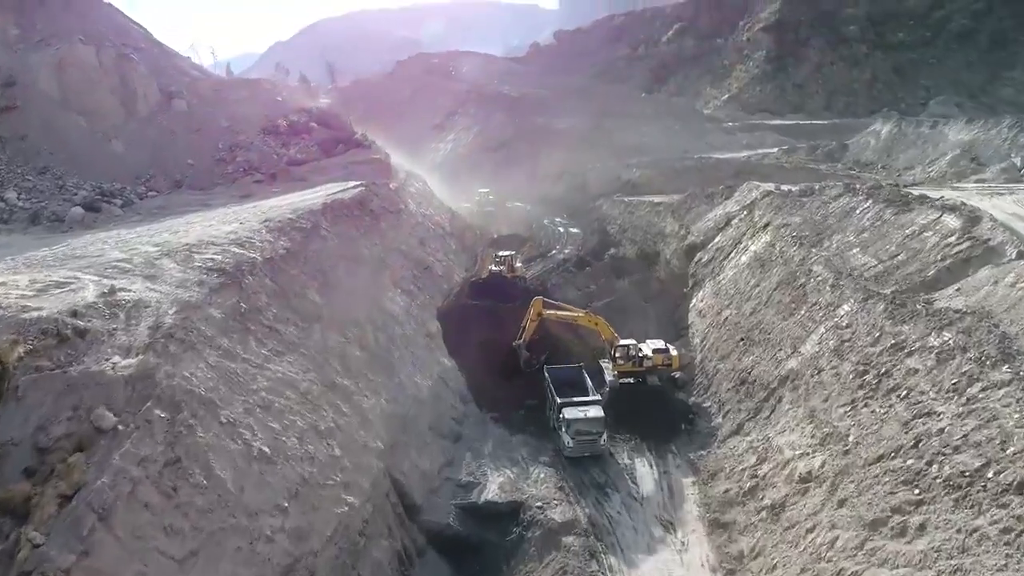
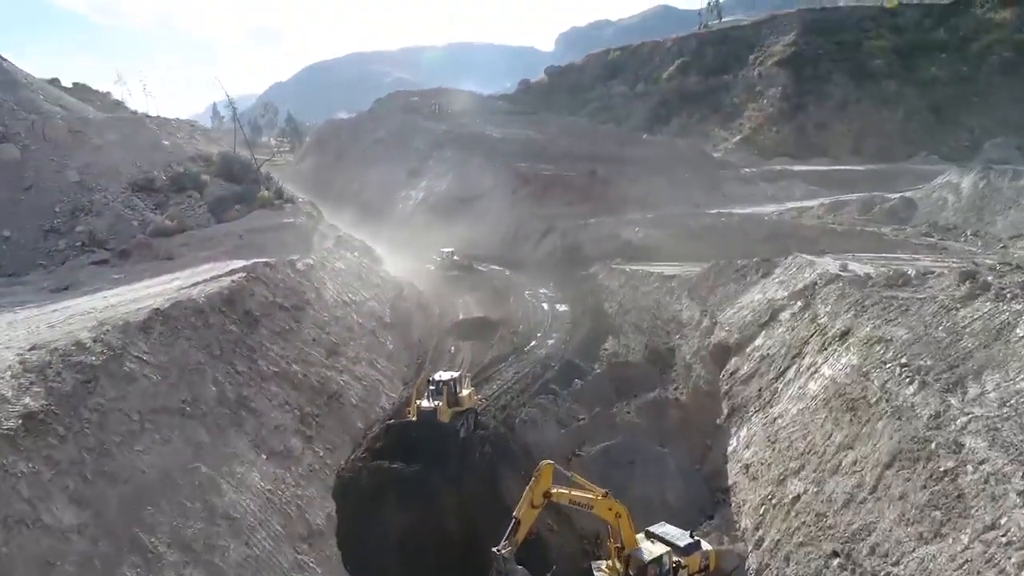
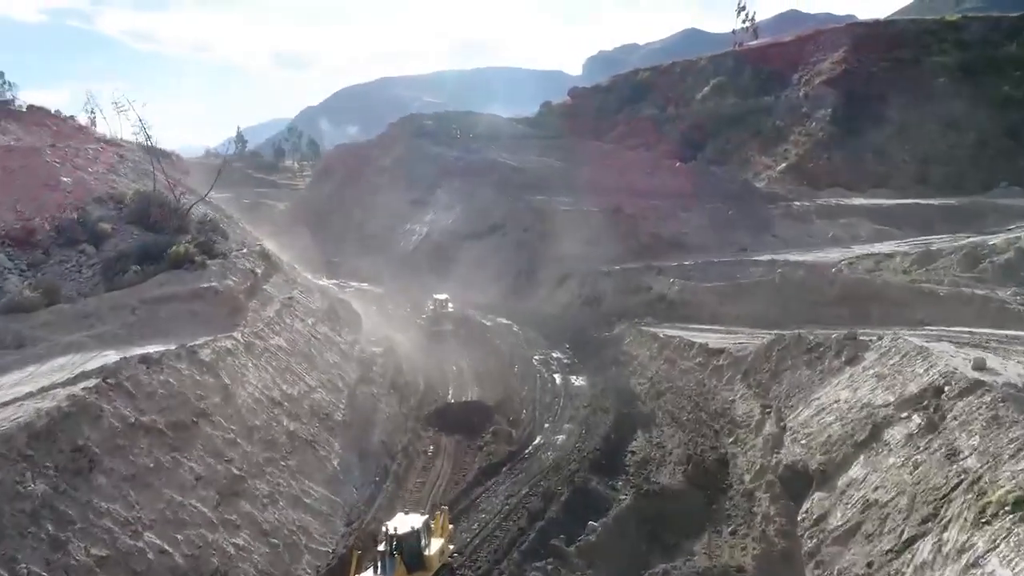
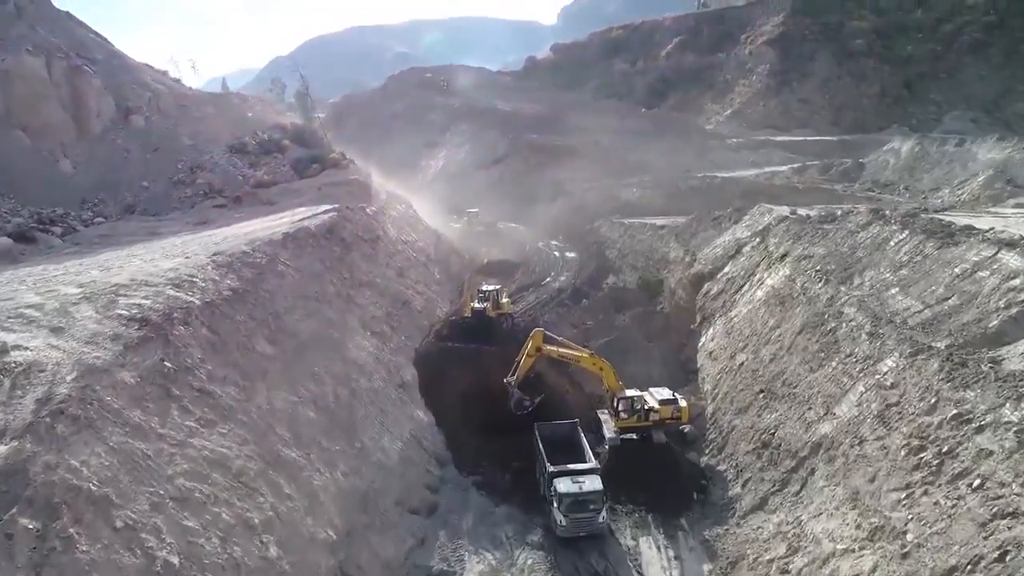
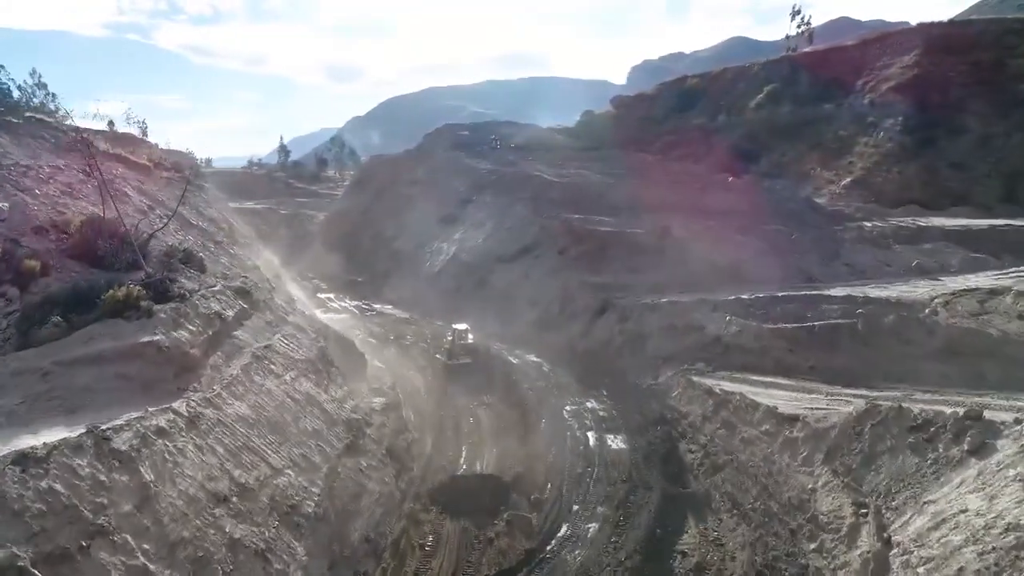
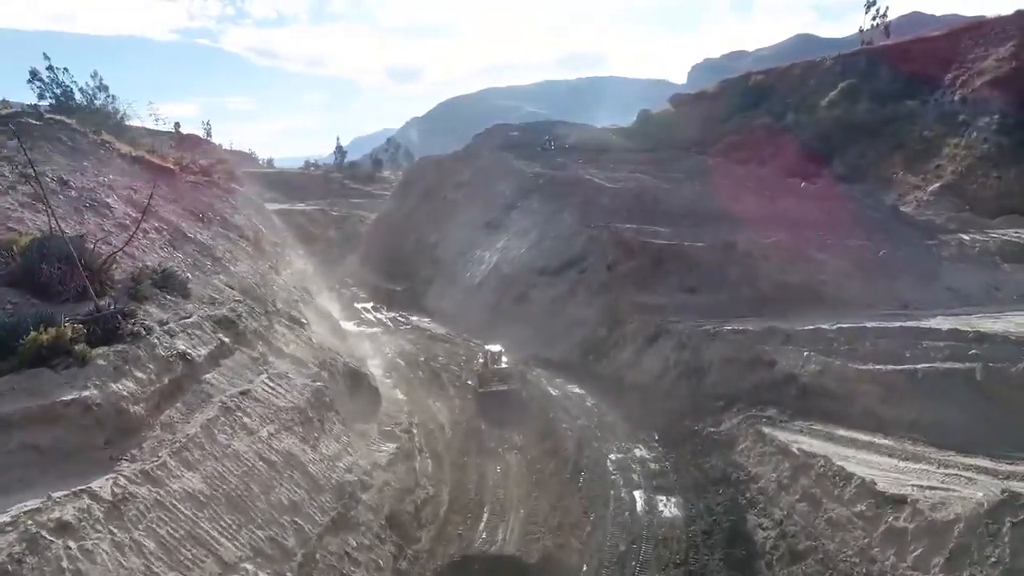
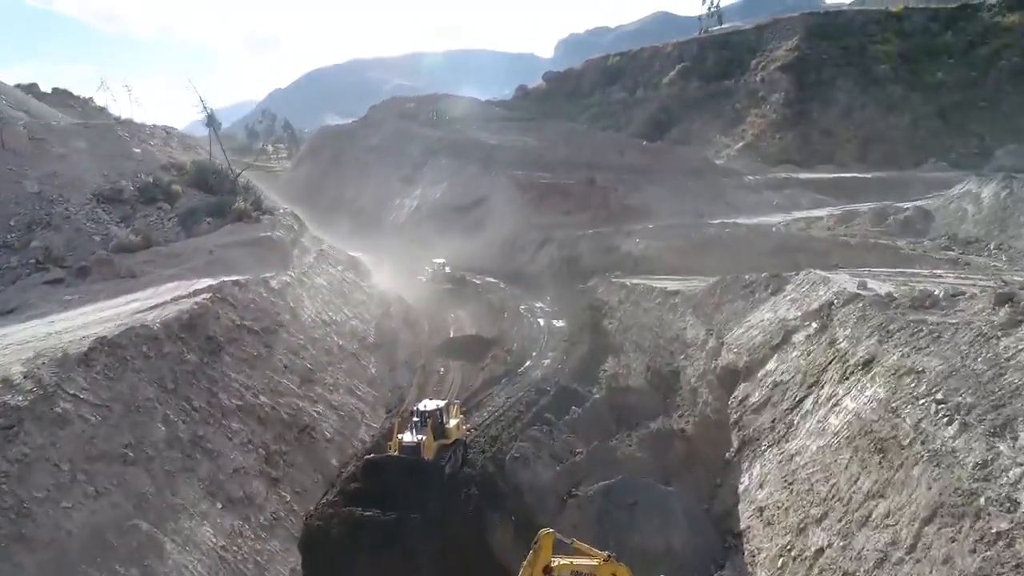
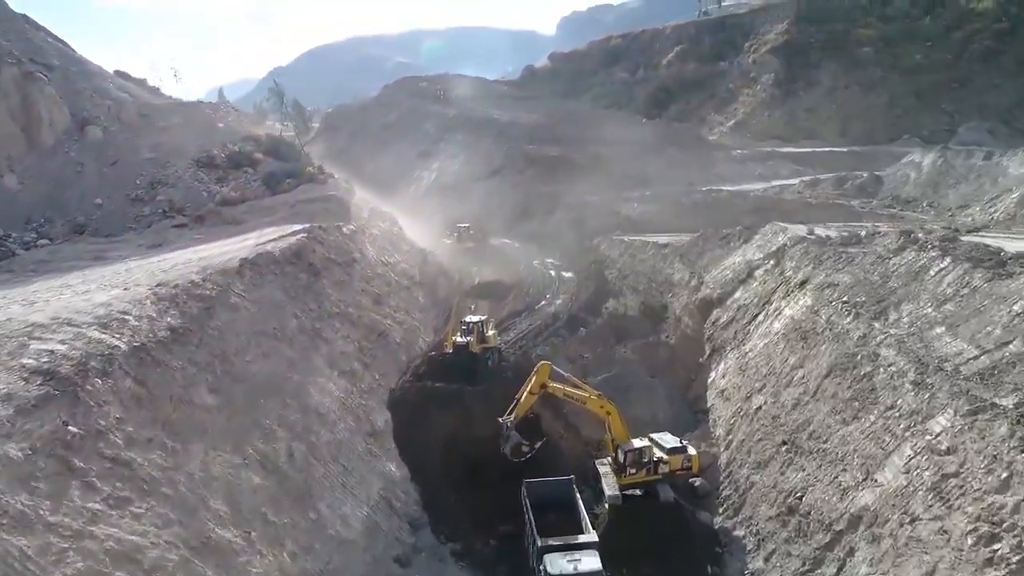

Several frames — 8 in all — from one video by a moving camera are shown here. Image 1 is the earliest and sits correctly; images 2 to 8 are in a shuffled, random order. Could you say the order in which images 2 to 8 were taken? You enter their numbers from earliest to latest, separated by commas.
4, 8, 2, 7, 3, 5, 6
